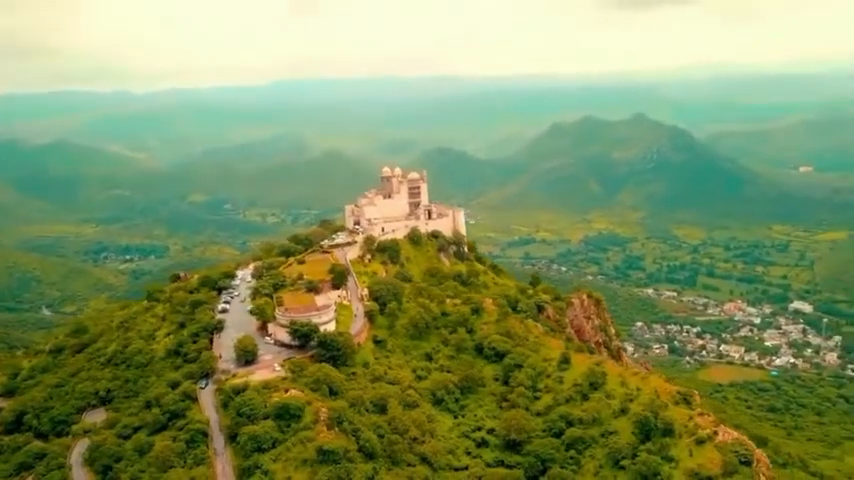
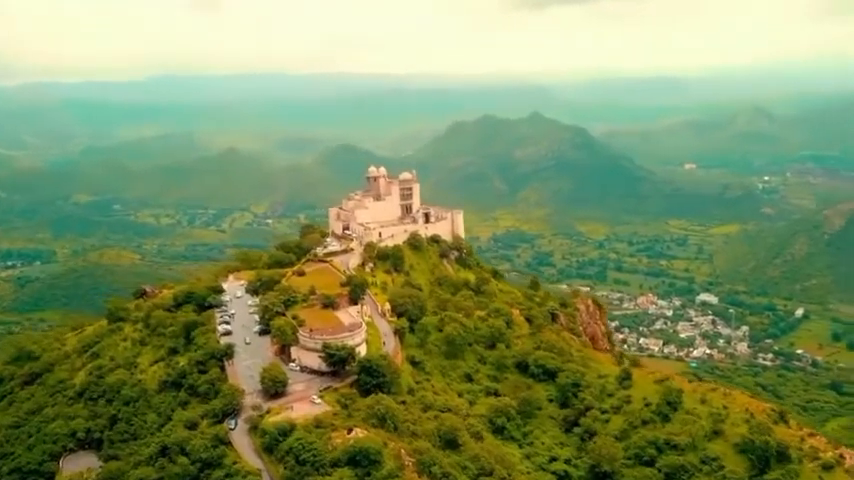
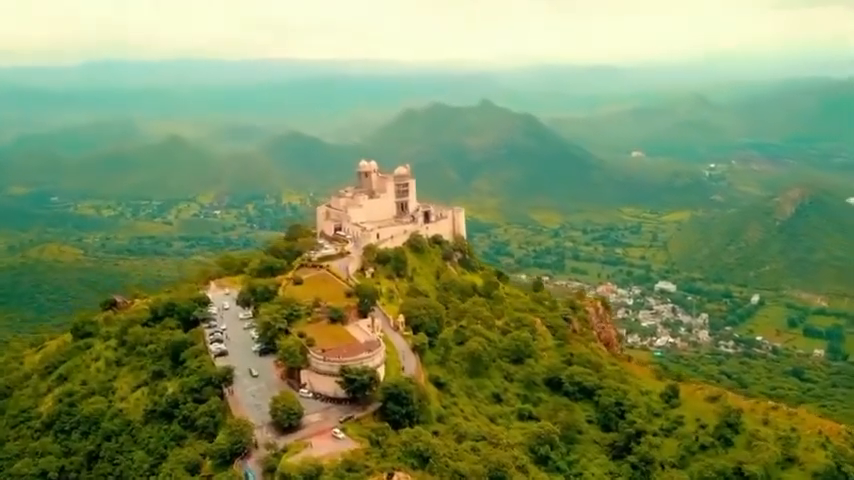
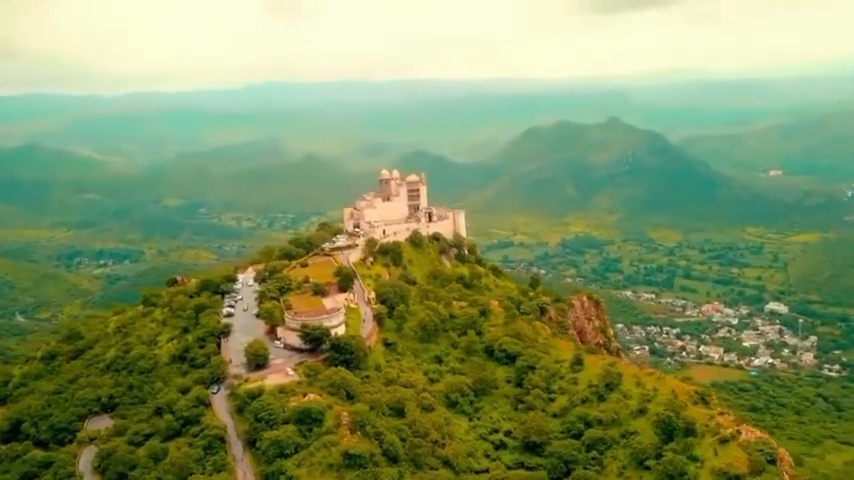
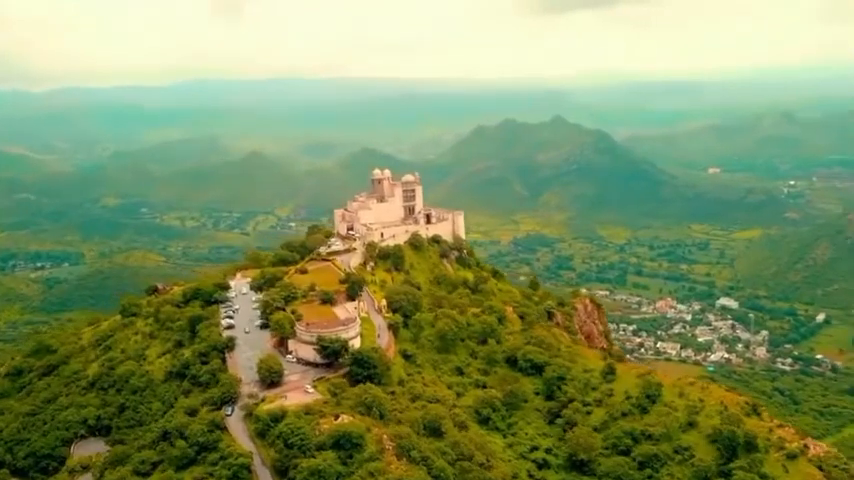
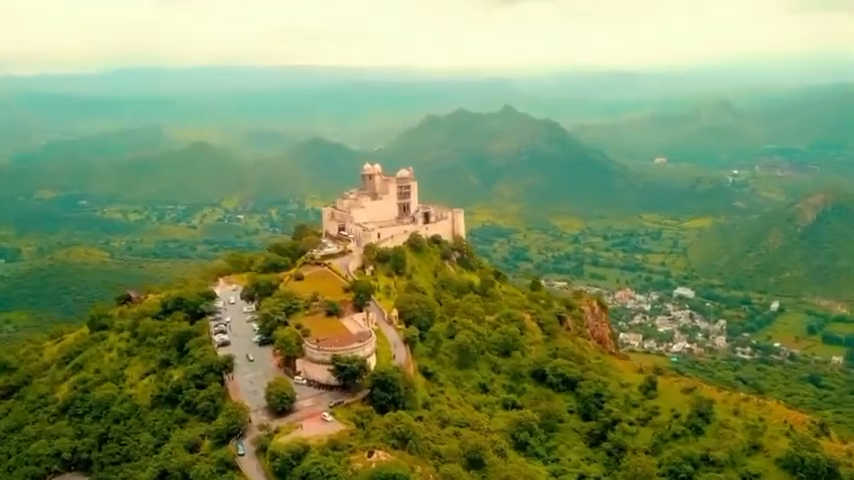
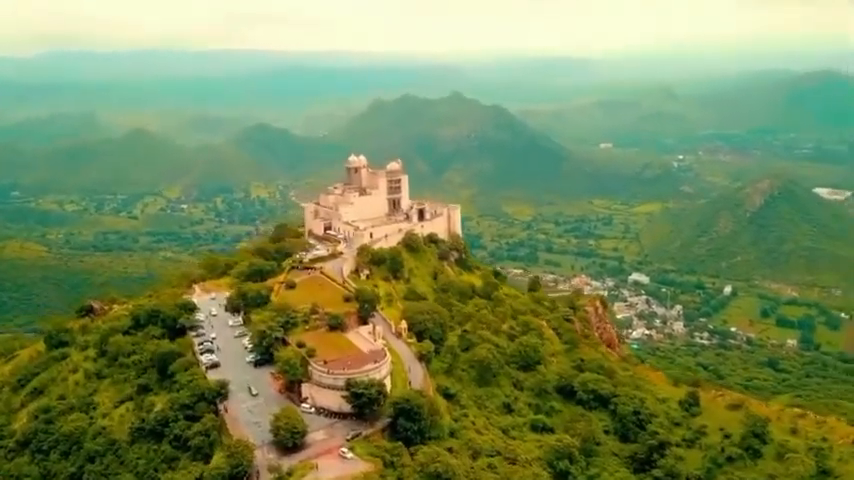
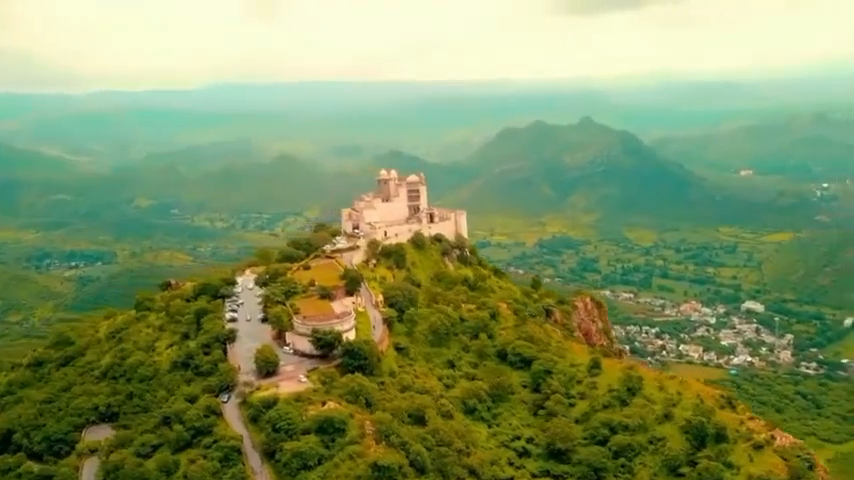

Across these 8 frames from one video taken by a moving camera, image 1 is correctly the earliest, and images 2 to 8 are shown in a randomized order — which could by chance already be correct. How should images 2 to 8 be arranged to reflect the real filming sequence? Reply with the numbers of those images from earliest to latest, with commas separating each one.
4, 8, 5, 2, 6, 3, 7
